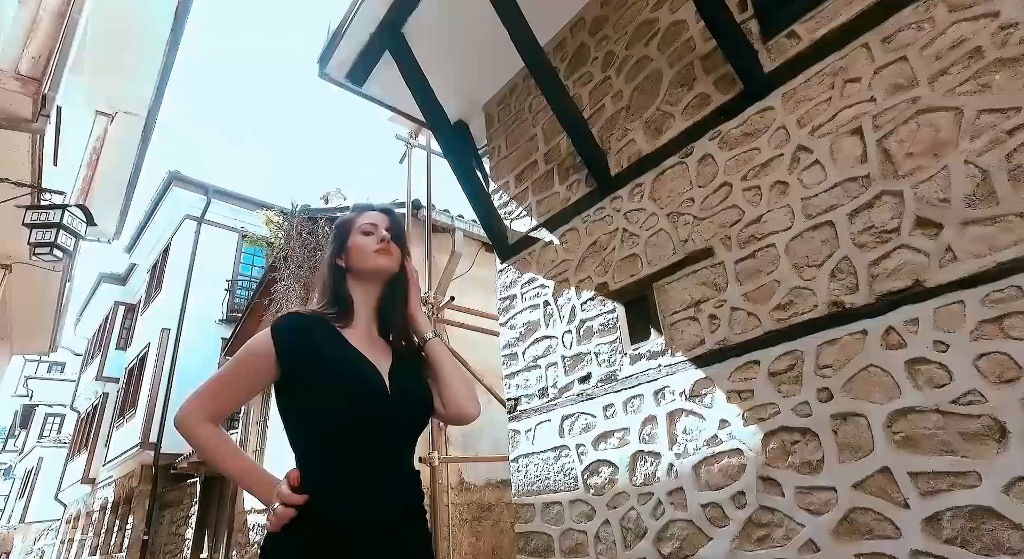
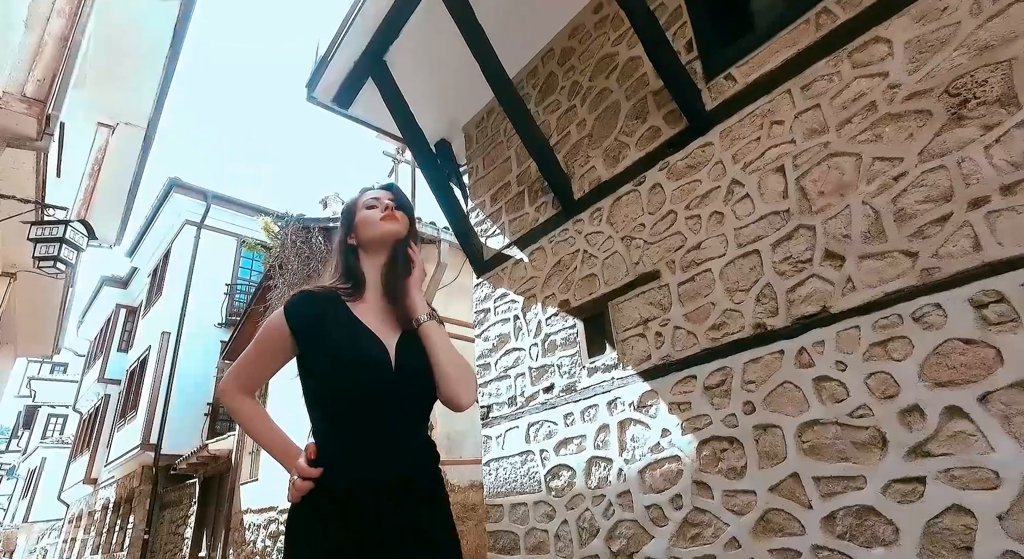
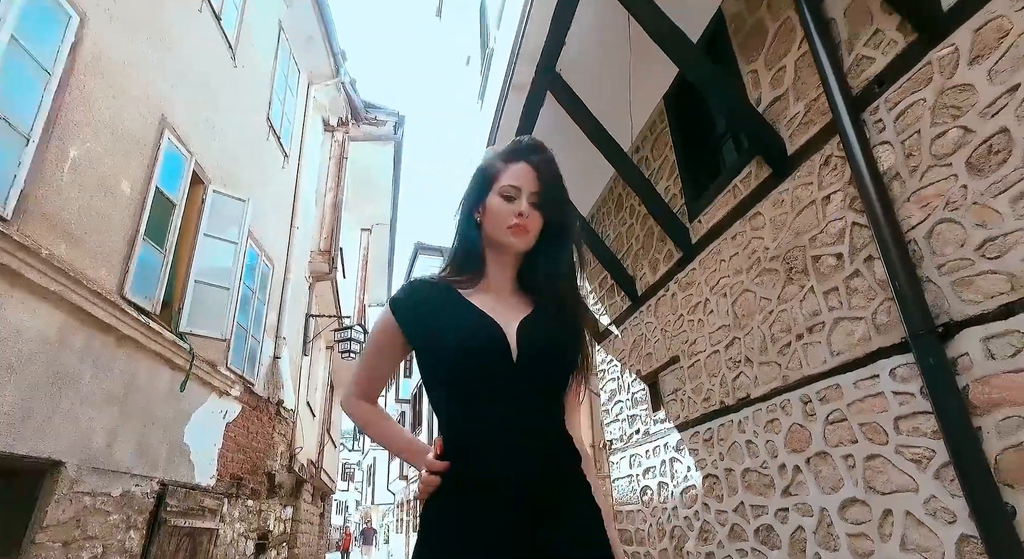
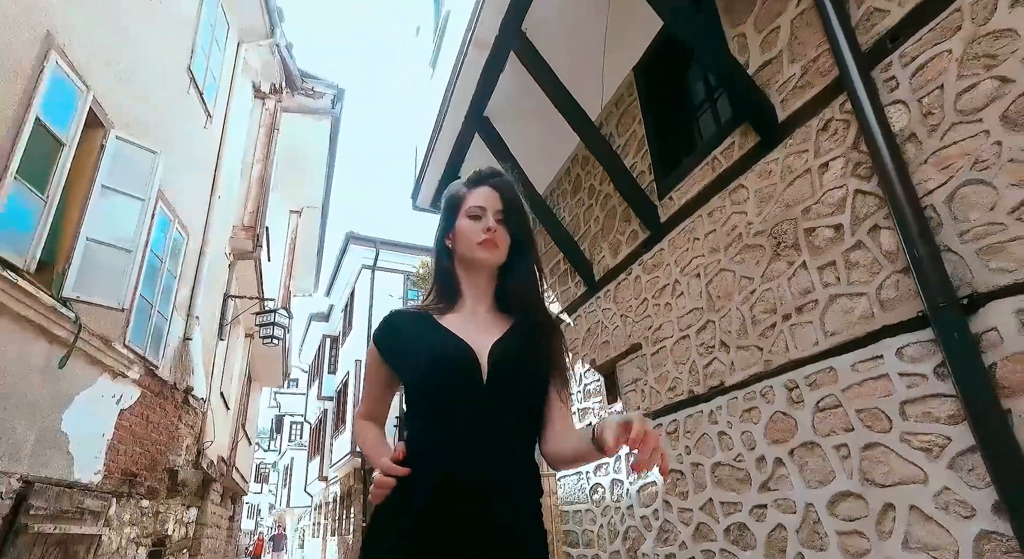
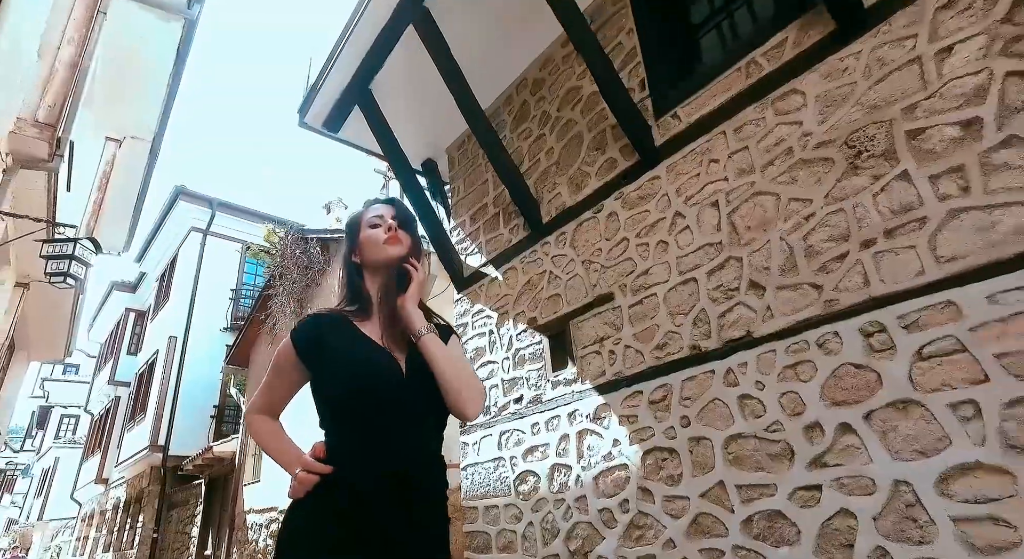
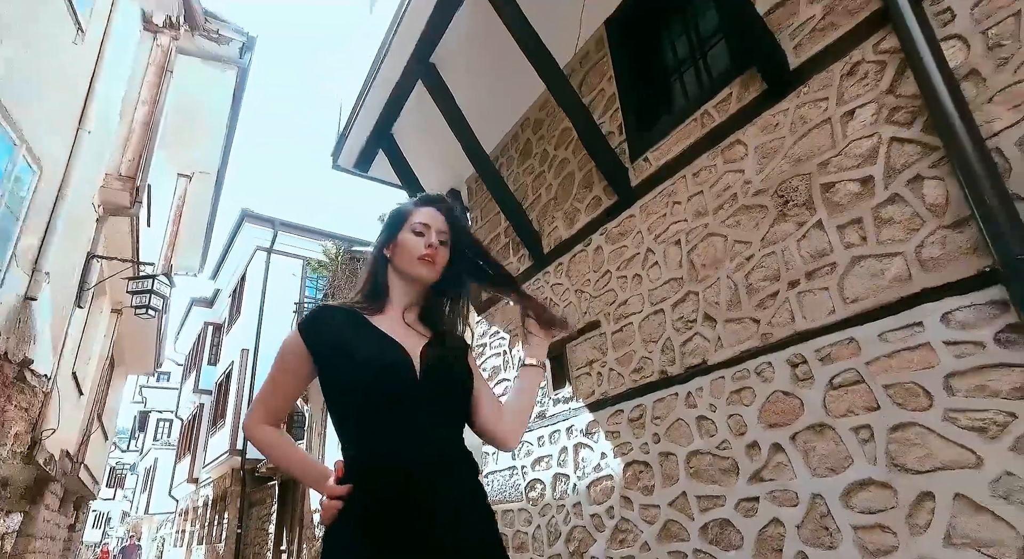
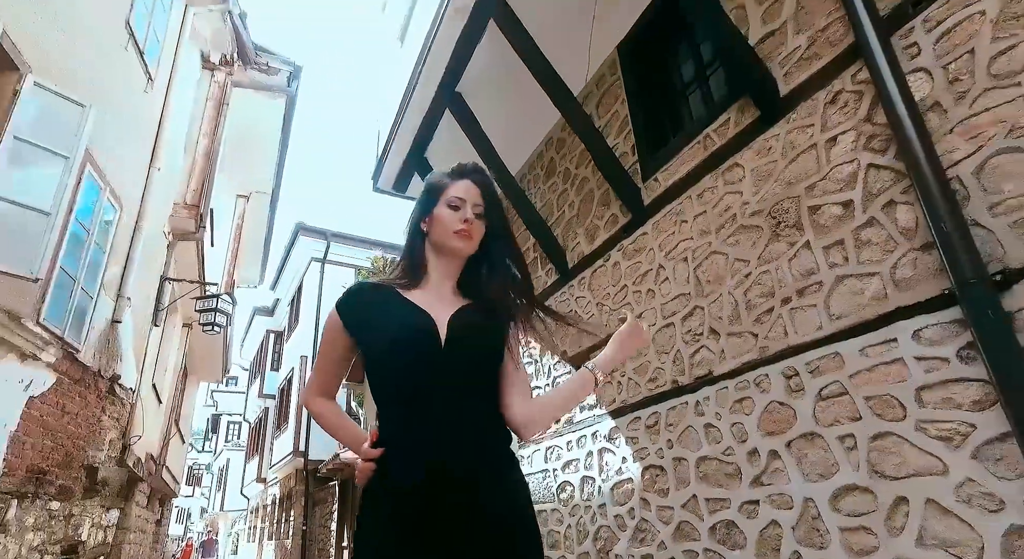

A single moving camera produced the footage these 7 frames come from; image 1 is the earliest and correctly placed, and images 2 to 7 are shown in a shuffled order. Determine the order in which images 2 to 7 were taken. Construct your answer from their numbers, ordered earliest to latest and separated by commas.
2, 5, 6, 7, 4, 3
